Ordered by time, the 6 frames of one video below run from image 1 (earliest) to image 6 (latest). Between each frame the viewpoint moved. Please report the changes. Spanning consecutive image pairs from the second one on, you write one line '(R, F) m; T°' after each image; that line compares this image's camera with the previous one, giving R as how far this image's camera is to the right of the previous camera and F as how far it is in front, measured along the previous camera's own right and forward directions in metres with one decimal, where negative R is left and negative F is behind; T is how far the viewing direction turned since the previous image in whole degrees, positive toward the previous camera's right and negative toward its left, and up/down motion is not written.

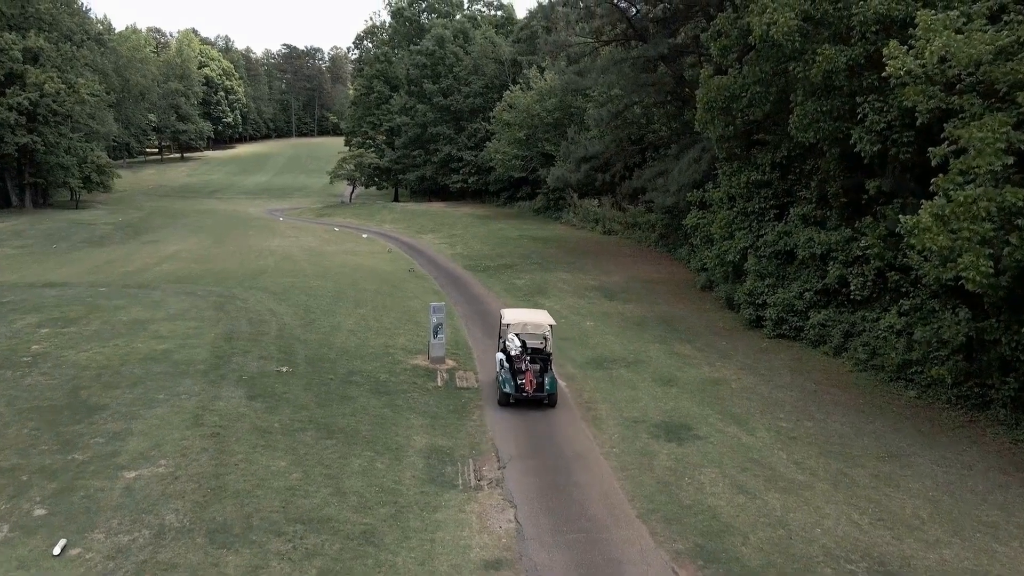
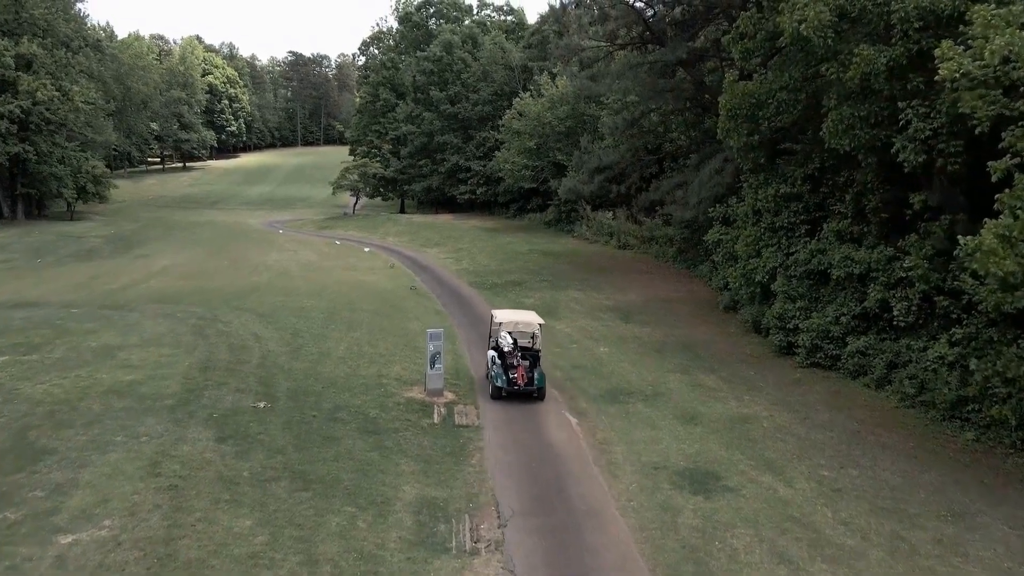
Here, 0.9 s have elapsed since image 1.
(+0.1, +1.6) m; -1°
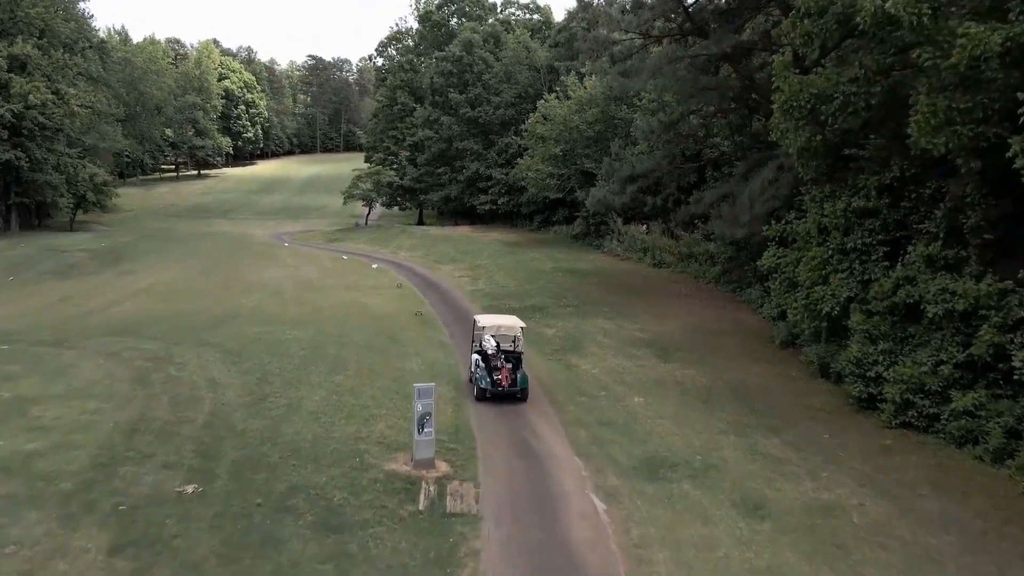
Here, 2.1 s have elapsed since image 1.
(+0.2, +3.2) m; -2°
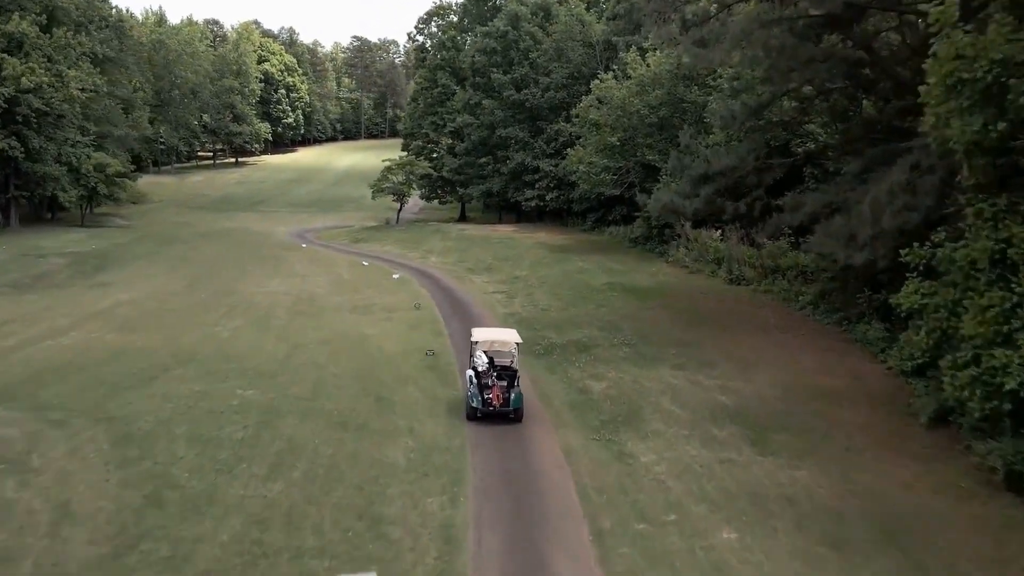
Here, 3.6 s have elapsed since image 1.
(+0.3, +5.1) m; -3°
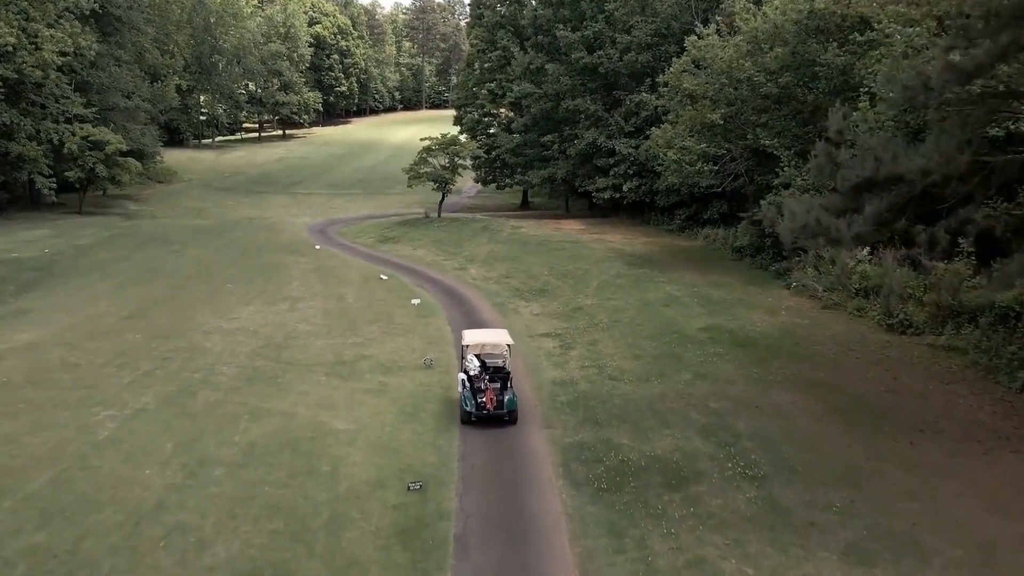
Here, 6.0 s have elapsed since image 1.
(+0.3, +7.3) m; -4°
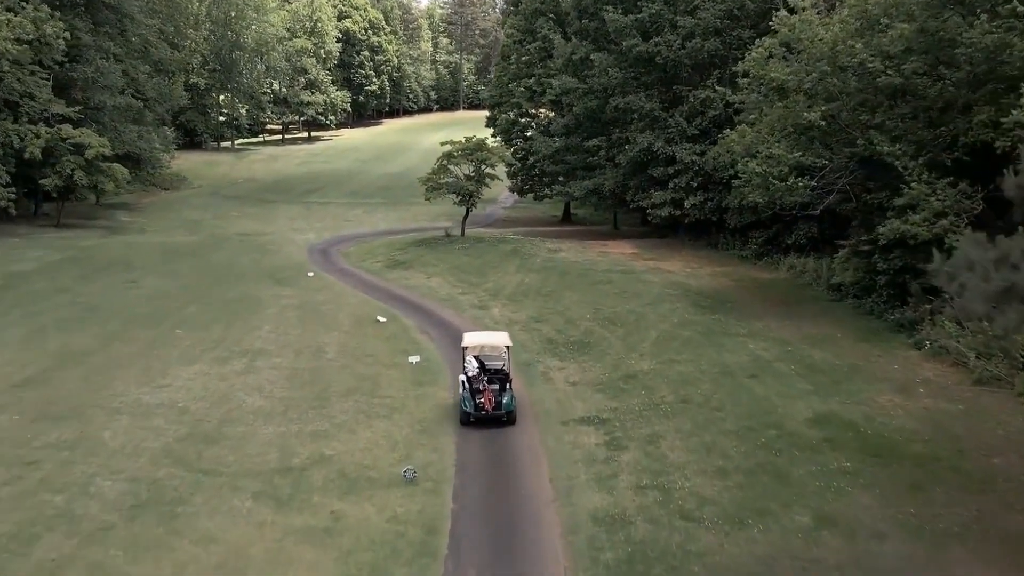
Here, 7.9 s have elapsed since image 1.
(+0.2, +5.1) m; -3°
